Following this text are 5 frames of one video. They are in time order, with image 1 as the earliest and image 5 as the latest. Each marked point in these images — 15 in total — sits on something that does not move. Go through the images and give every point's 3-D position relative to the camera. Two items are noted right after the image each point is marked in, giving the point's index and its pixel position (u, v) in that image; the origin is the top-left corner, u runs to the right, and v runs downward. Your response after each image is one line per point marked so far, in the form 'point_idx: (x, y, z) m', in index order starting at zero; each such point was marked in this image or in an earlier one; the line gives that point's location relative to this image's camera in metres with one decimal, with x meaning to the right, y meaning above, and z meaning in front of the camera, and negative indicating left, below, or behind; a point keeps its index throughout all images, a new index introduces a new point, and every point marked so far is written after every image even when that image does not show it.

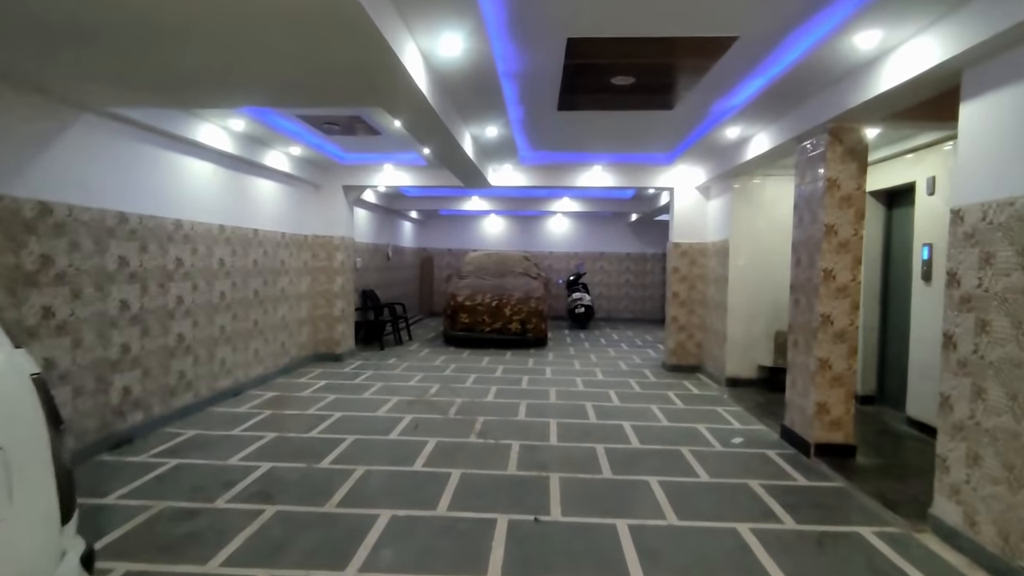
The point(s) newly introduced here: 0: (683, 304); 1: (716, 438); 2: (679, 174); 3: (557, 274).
0: (+2.2, -0.2, +7.1) m
1: (+1.6, -1.2, +4.5) m
2: (+2.1, +1.4, +7.1) m
3: (+1.1, +0.3, +13.3) m
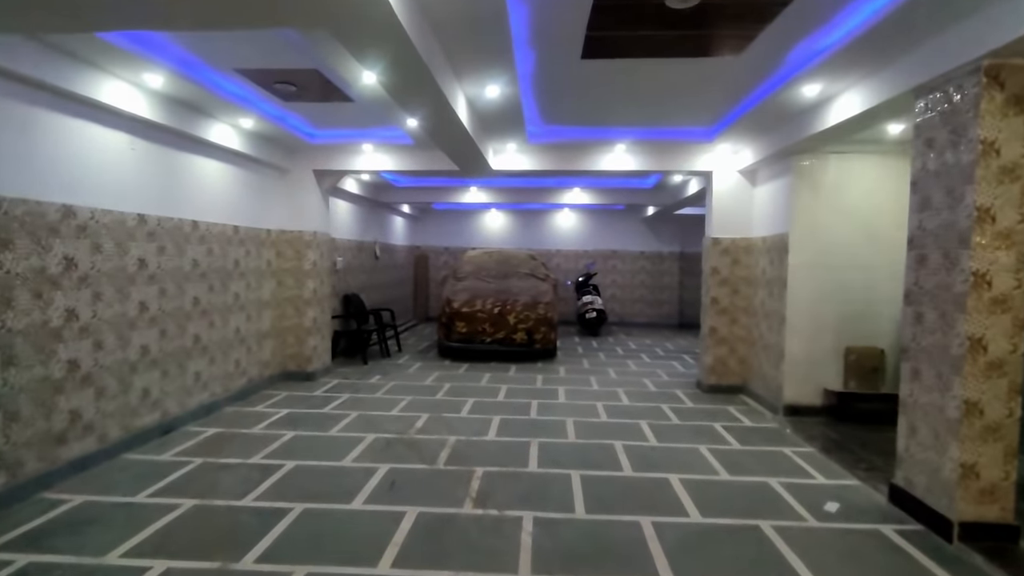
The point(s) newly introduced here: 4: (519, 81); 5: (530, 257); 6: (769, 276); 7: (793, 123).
0: (+2.2, -0.2, +5.9) m
1: (+1.7, -1.3, +3.3) m
2: (+2.2, +1.4, +5.9) m
3: (+1.1, +0.3, +12.0) m
4: (+0.1, +1.5, +4.1) m
5: (+0.3, +0.5, +9.0) m
6: (+2.5, +0.1, +5.4) m
7: (+2.3, +1.4, +4.6) m
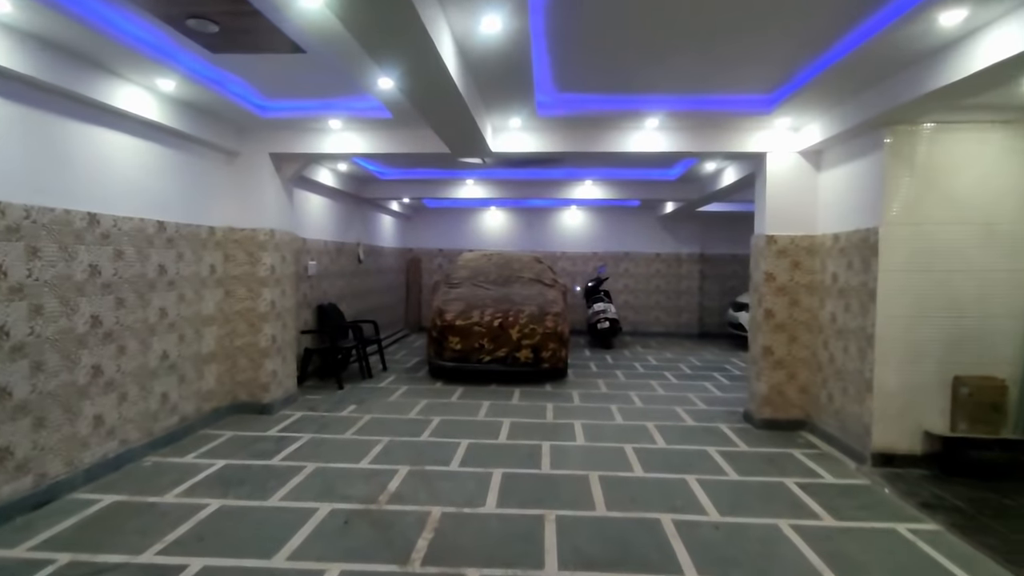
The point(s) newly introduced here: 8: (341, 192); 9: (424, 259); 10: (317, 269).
0: (+2.3, -0.3, +4.7) m
1: (+1.7, -1.3, +2.1) m
2: (+2.2, +1.3, +4.7) m
3: (+1.2, +0.2, +10.9) m
4: (+0.1, +1.4, +3.0) m
5: (+0.3, +0.4, +7.8) m
6: (+2.5, 0.0, +4.2) m
7: (+2.4, +1.3, +3.5) m
8: (-2.2, +1.3, +7.4) m
9: (-1.7, +0.6, +11.1) m
10: (-2.3, +0.2, +6.7) m
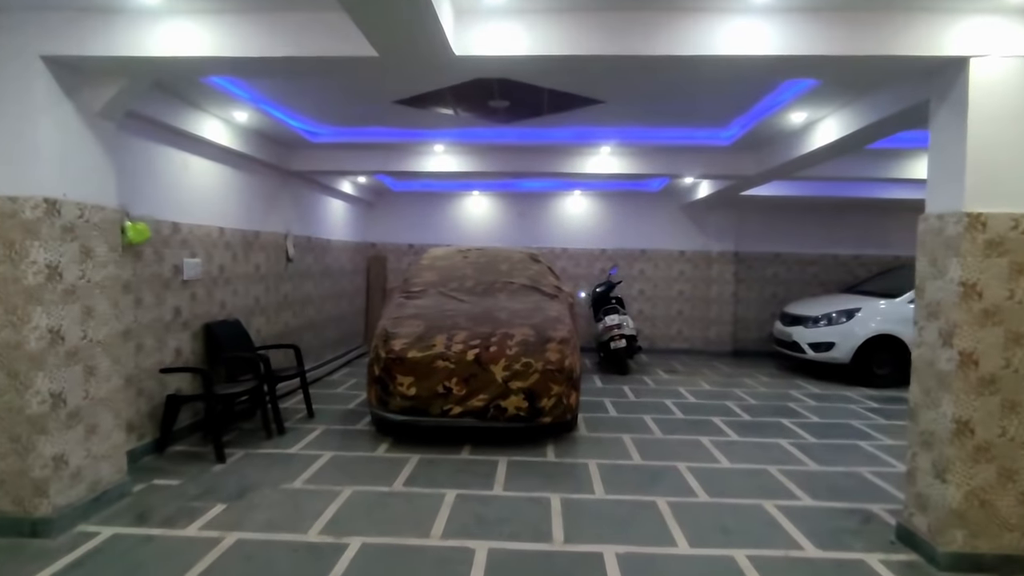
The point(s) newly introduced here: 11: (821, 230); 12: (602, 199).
0: (+2.2, -0.4, +2.6) m
1: (+1.7, -1.4, -0.1) m
2: (+2.1, +1.2, +2.5) m
3: (+1.0, +0.1, +8.7) m
4: (0.0, +1.3, +0.7) m
5: (+0.2, +0.3, +5.6) m
6: (+2.4, -0.1, +2.1) m
7: (+2.3, +1.2, +1.3) m
8: (-2.4, +1.2, +5.1) m
9: (-1.9, +0.5, +8.8) m
10: (-2.4, +0.1, +4.4) m
11: (+4.7, +0.9, +8.5) m
12: (+1.4, +1.3, +8.7) m
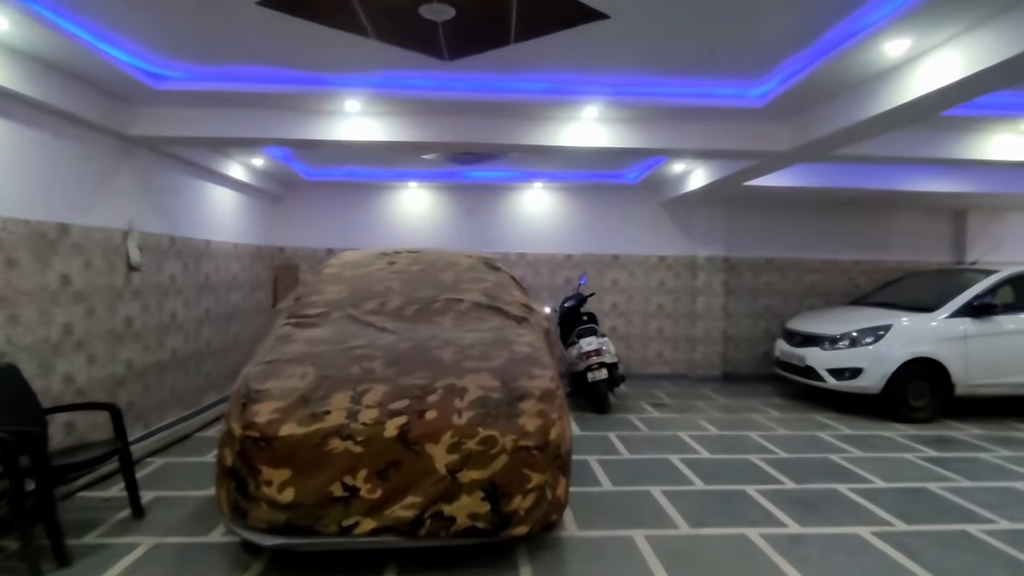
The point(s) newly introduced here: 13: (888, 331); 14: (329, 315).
0: (+2.1, -0.5, +1.1) m
1: (+1.9, -1.5, -1.6) m
2: (+2.0, +1.1, +1.1) m
3: (+0.3, -0.1, +7.1) m
4: (+0.1, +1.3, -0.9) m
5: (-0.2, +0.2, +4.0) m
6: (+2.4, -0.1, +0.6) m
7: (+2.3, +1.1, -0.1) m
8: (-2.7, +1.0, +3.2) m
9: (-2.6, +0.3, +7.0) m
10: (-2.7, 0.0, +2.5) m
11: (+4.0, +0.7, +7.3) m
12: (+0.7, +1.2, +7.2) m
13: (+3.6, -0.4, +5.5) m
14: (-1.1, -0.1, +3.3) m
